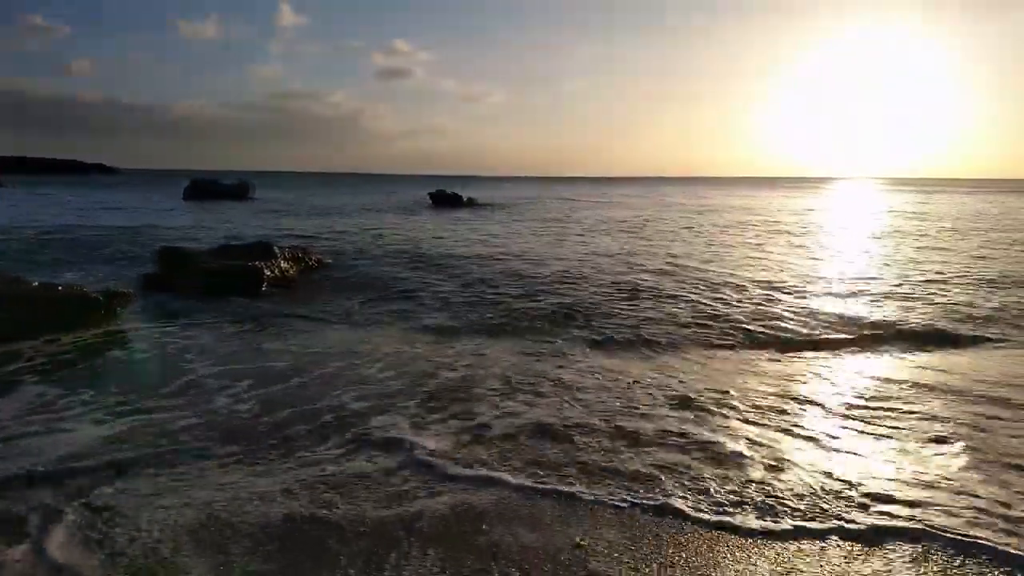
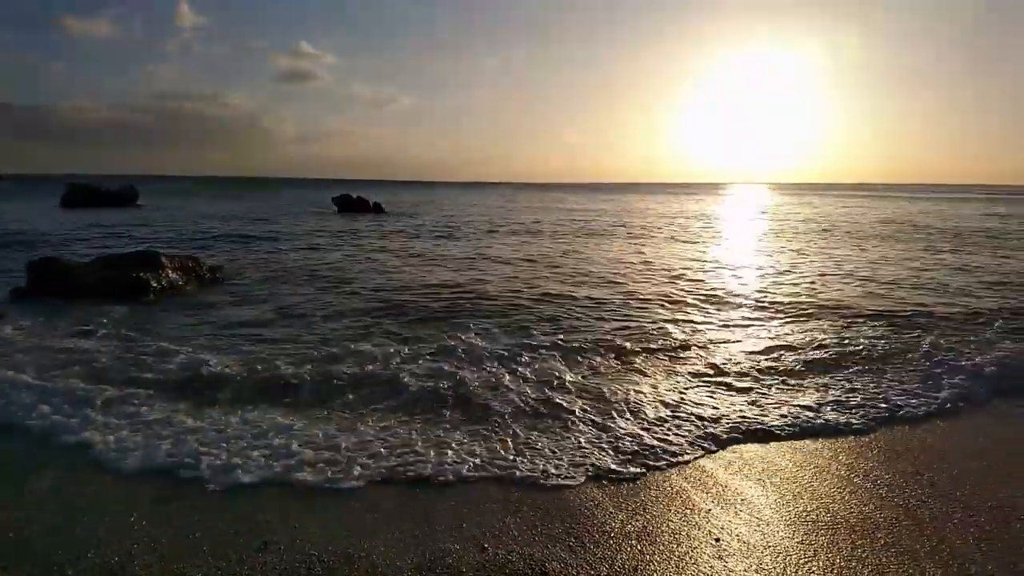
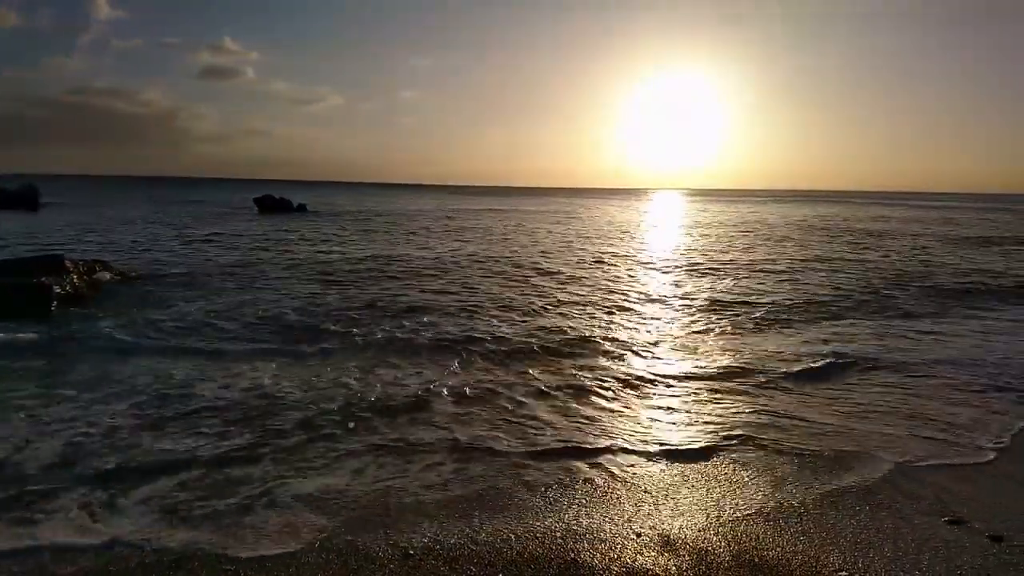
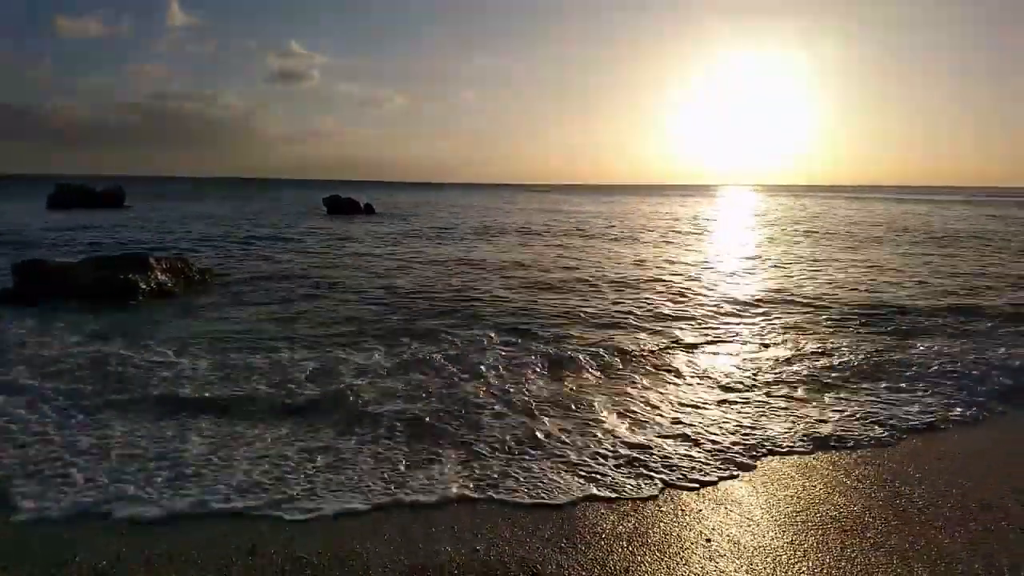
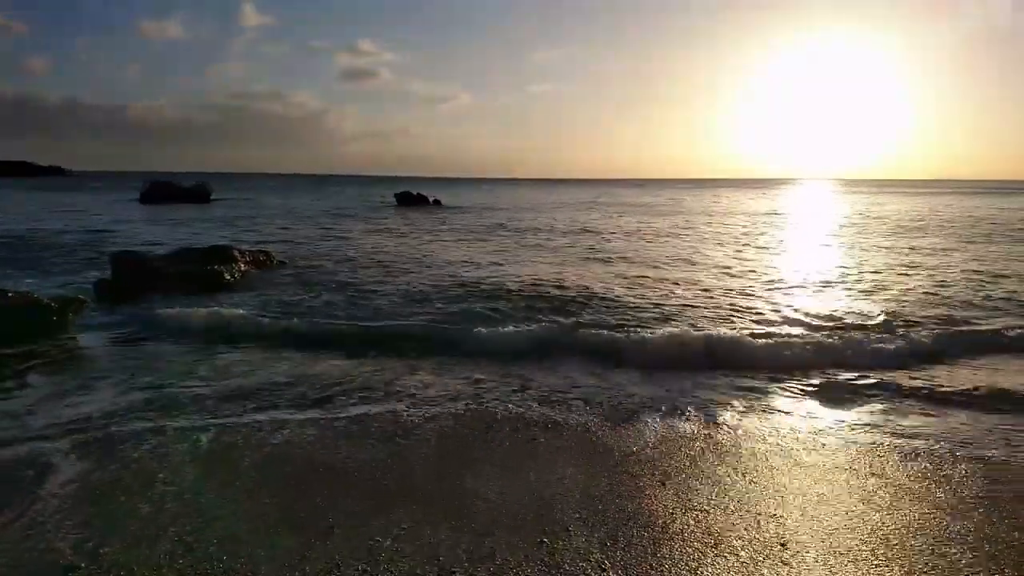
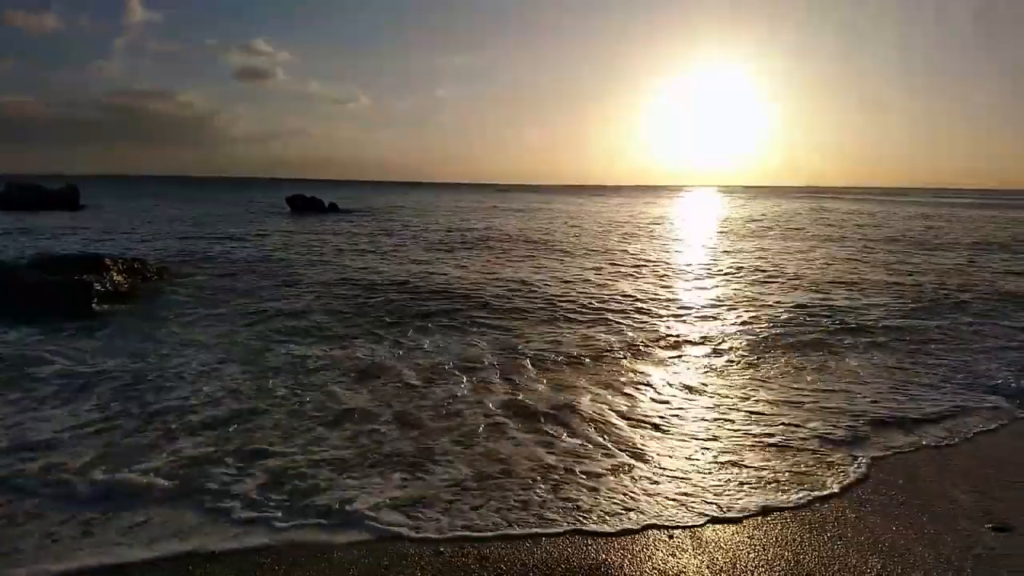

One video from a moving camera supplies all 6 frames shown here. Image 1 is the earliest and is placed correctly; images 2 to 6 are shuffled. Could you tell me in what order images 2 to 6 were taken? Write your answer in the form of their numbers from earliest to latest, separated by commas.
5, 2, 4, 6, 3
